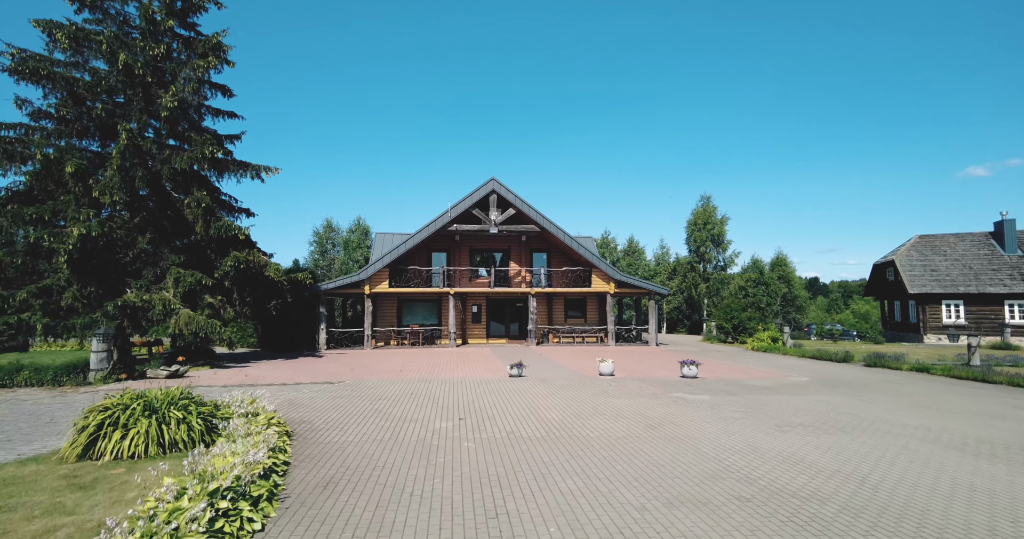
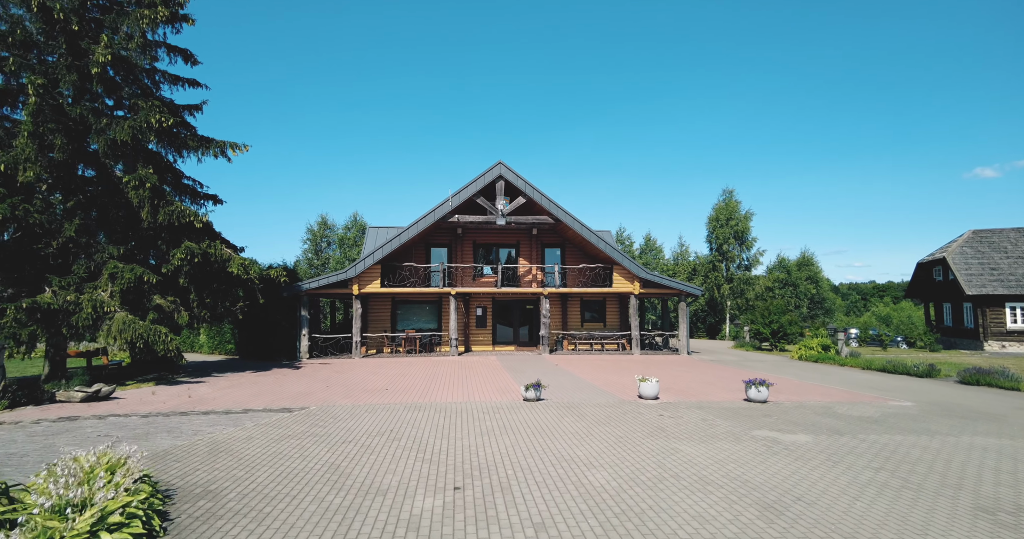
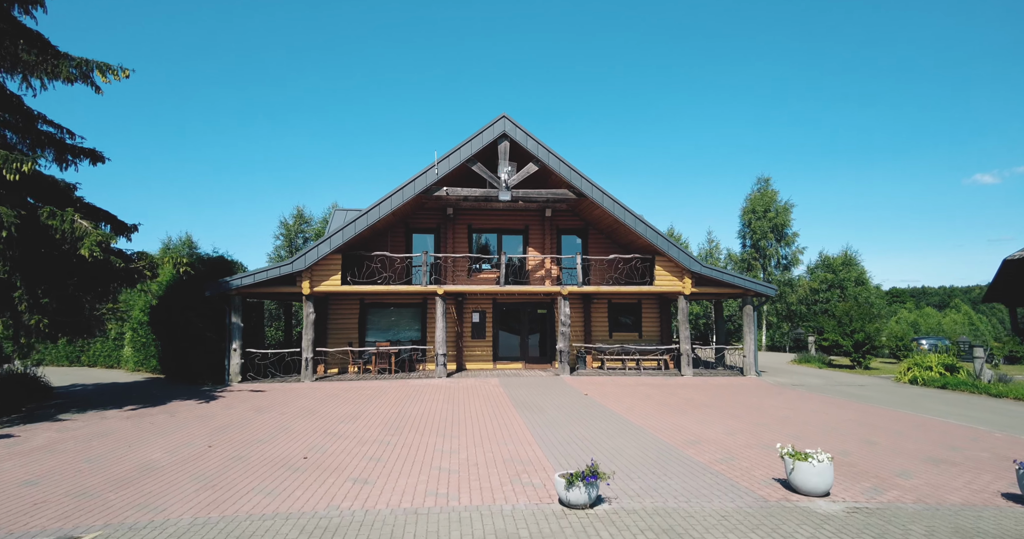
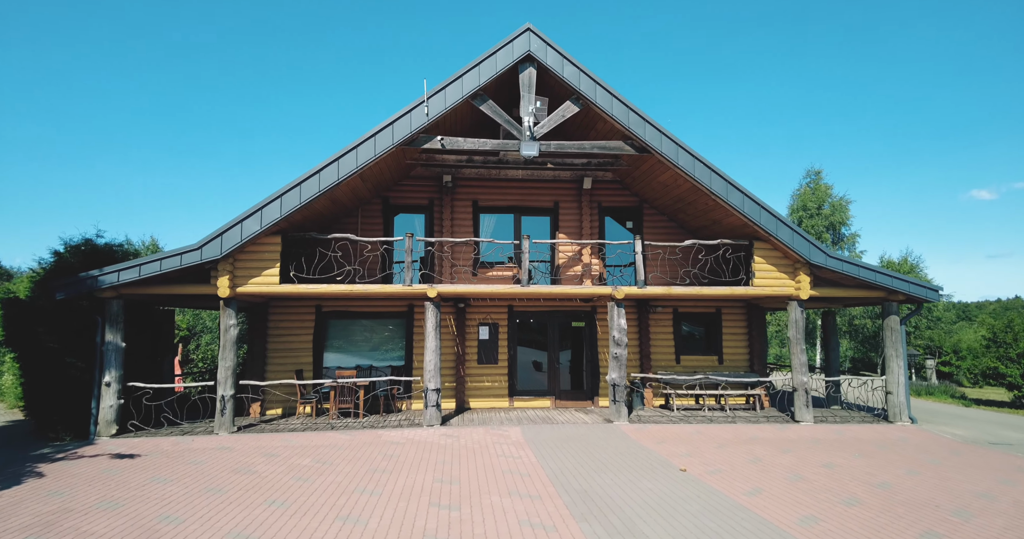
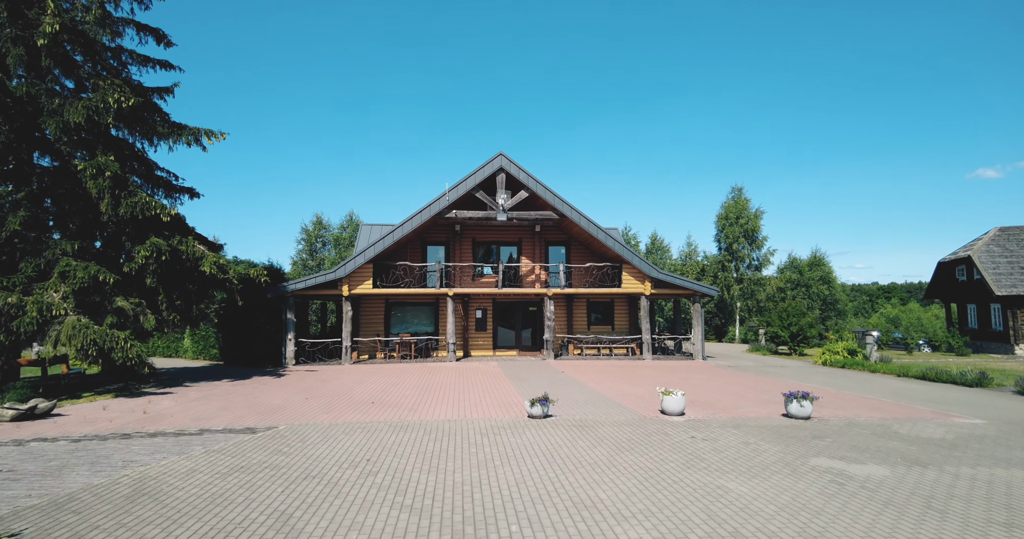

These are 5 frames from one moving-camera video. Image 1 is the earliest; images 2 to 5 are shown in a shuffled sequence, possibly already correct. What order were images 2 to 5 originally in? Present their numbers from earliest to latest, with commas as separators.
2, 5, 3, 4
